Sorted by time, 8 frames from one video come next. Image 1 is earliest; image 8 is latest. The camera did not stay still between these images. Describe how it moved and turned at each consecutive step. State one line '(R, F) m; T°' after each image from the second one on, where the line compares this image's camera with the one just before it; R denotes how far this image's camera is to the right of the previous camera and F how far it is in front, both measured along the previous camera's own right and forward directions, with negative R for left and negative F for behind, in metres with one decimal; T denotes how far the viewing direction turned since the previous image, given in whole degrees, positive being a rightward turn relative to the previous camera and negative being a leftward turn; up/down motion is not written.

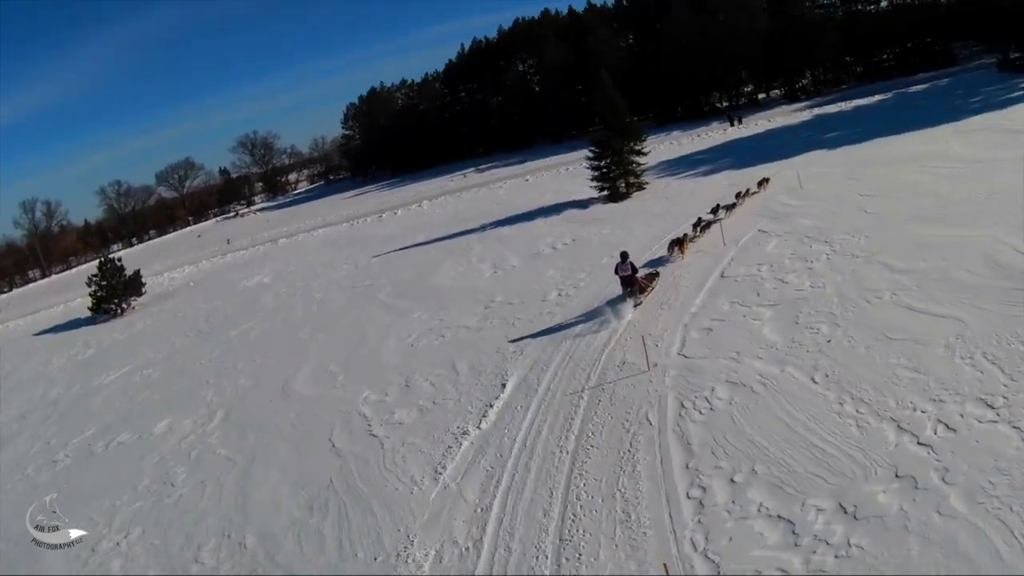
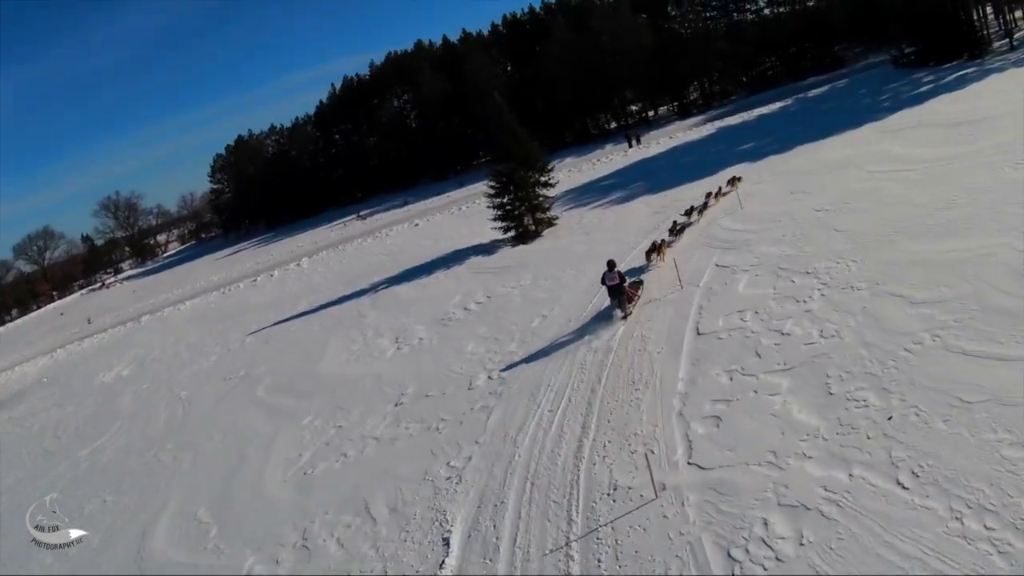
(-0.4, +5.0) m; +7°
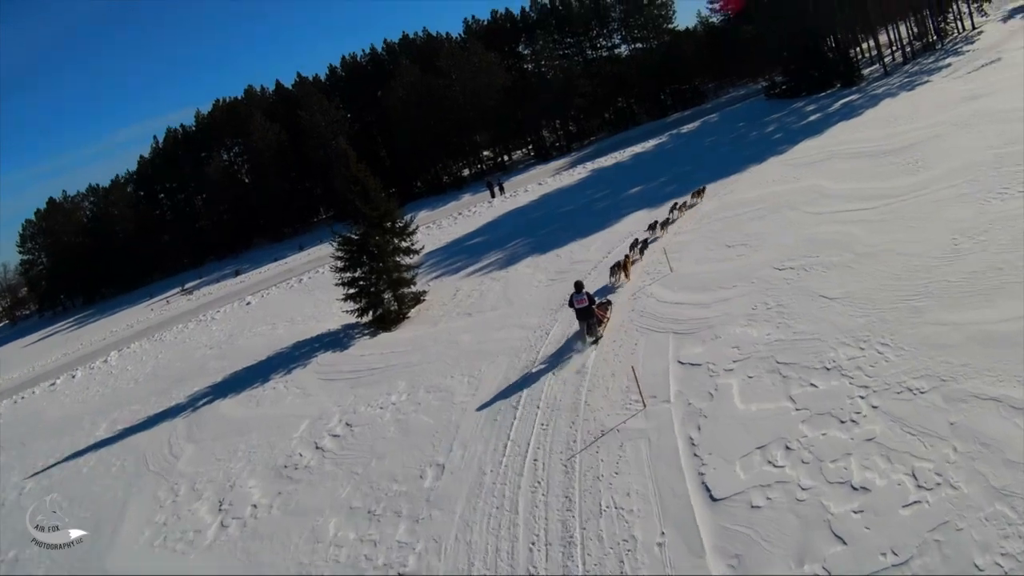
(-0.4, +6.6) m; +9°
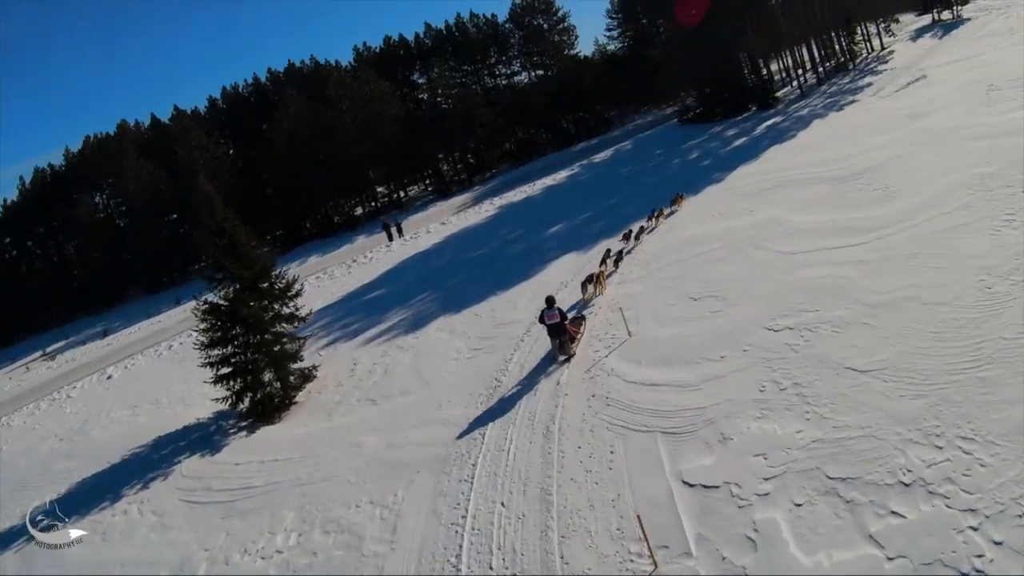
(-0.3, +4.3) m; +6°
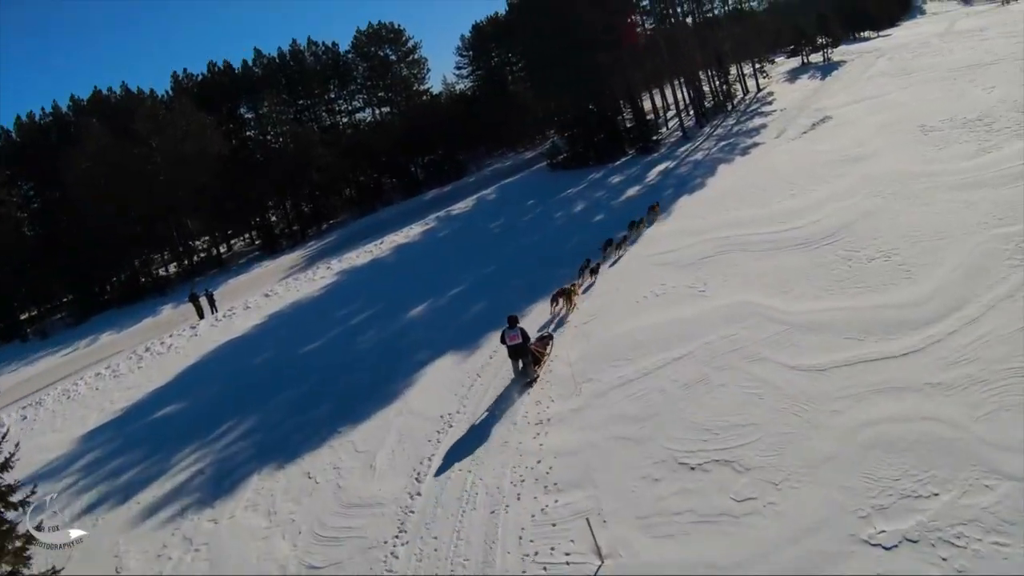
(-0.3, +6.9) m; +10°
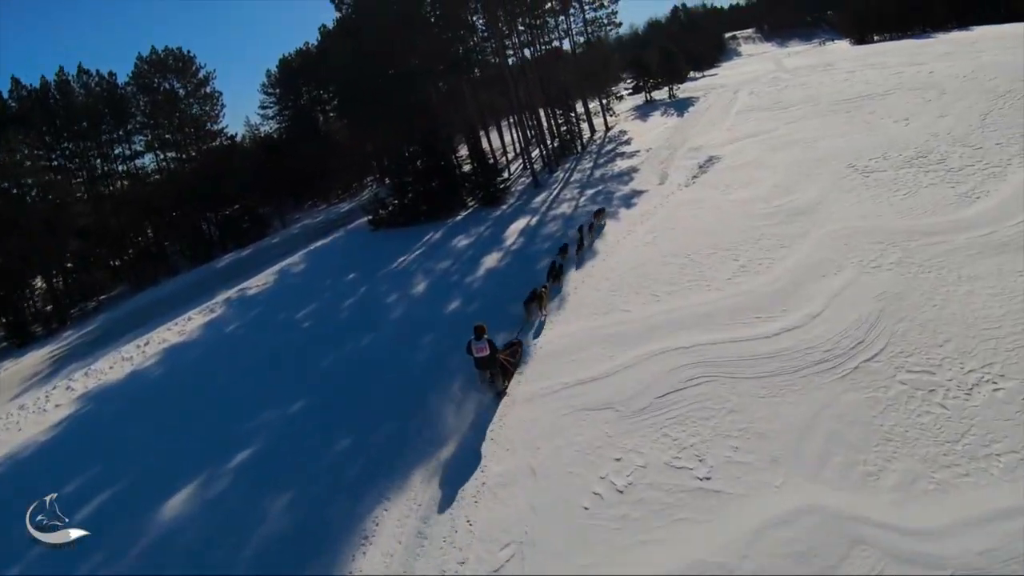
(-0.1, +7.1) m; +11°
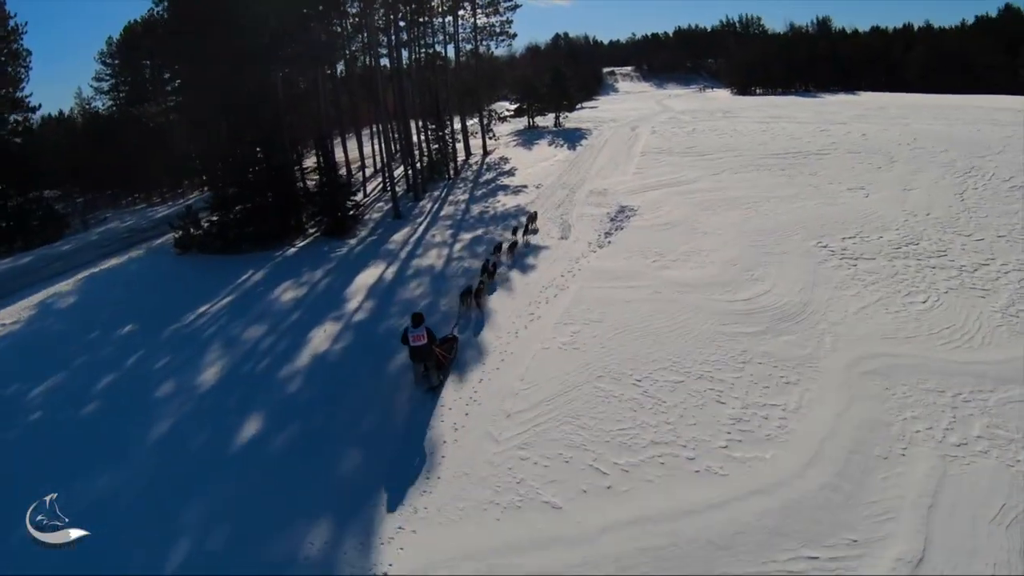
(-0.1, +5.7) m; +9°
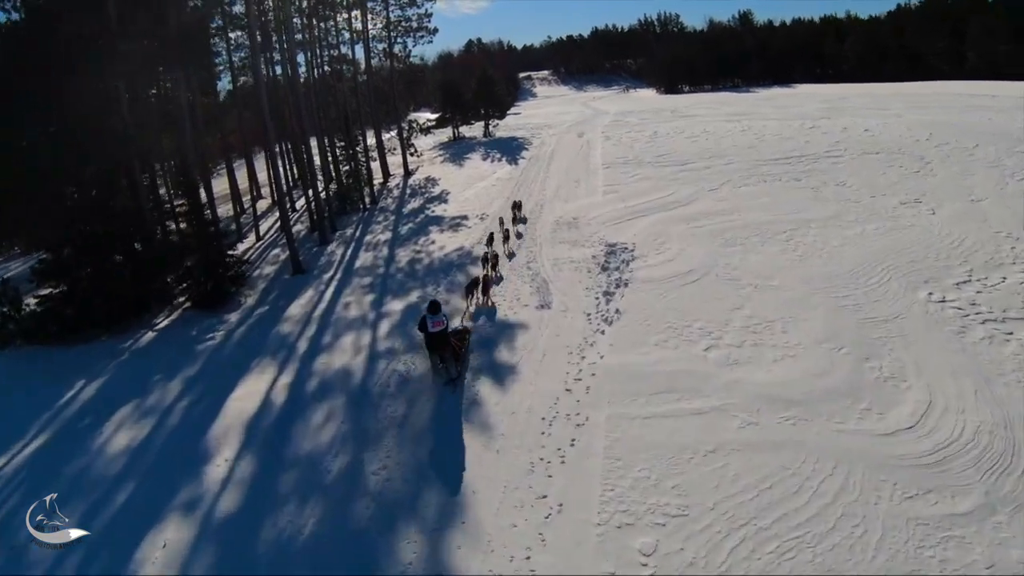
(-0.4, +5.2) m; +5°
